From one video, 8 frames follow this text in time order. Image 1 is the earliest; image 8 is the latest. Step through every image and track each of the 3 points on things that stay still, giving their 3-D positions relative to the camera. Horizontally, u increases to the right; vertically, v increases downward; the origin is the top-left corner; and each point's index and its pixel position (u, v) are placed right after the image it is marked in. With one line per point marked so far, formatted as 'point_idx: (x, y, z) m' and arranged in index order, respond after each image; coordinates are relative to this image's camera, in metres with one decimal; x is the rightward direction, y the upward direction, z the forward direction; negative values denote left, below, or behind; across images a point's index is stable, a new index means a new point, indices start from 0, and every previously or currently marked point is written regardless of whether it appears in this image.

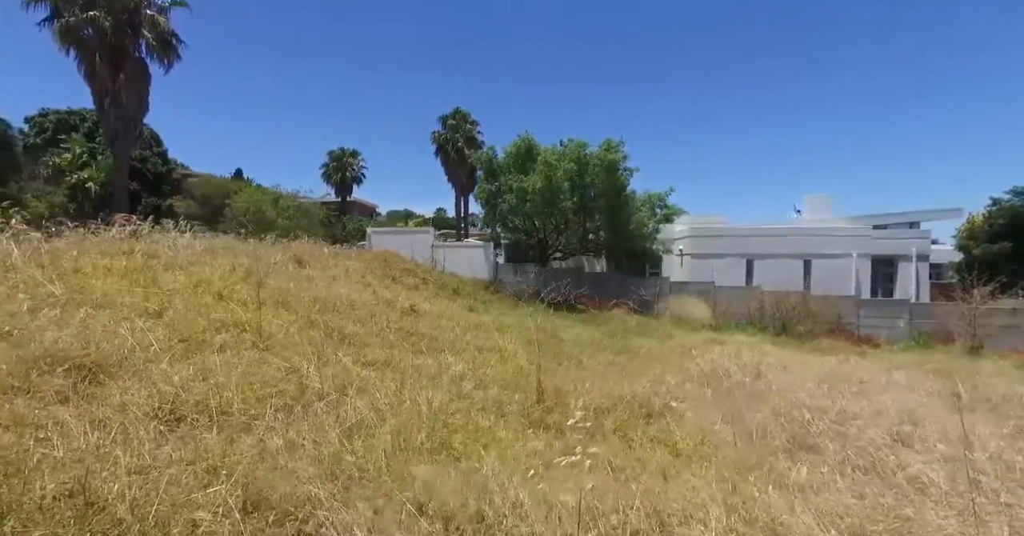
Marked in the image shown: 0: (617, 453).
0: (+0.6, -1.1, +3.3) m
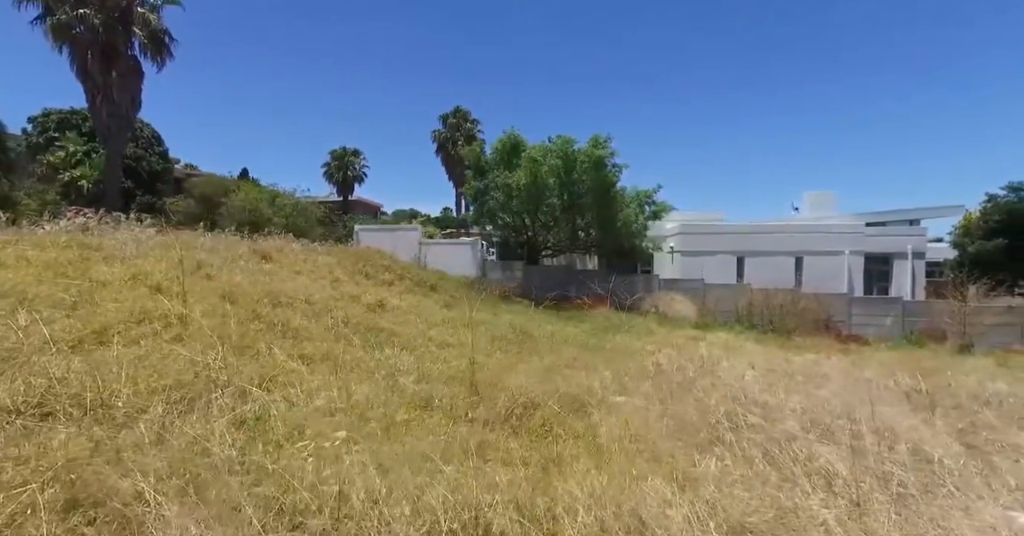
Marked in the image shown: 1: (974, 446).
0: (+0.1, -1.1, +3.3) m
1: (+3.8, -1.5, +4.6) m
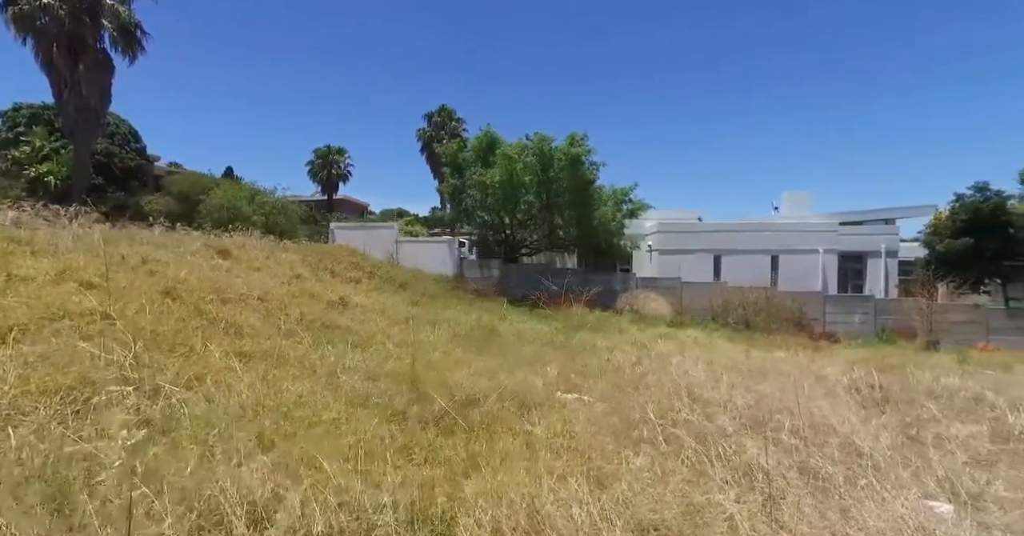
0: (-0.4, -1.1, +3.2) m
1: (+3.4, -1.5, +4.6) m
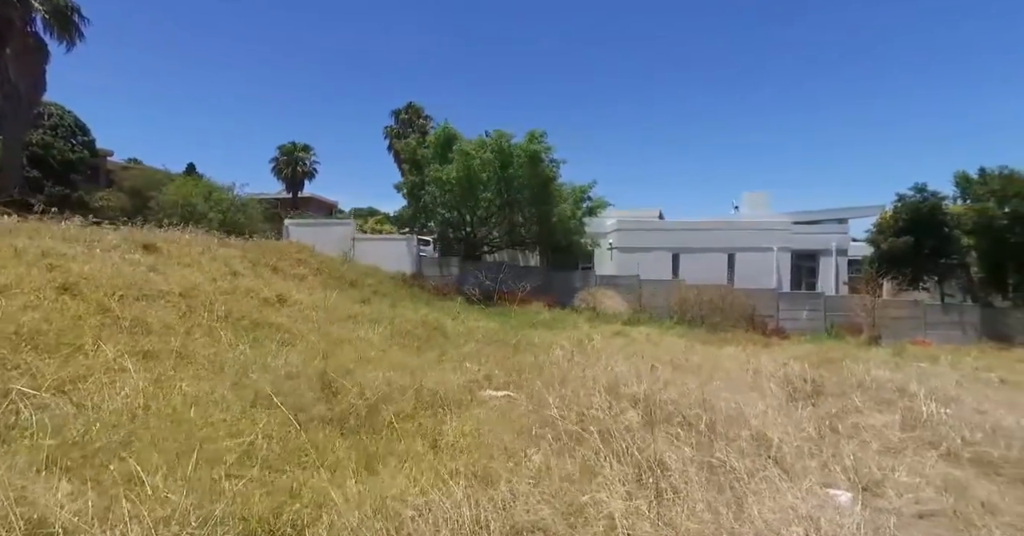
0: (-0.9, -1.0, +3.1) m
1: (+2.7, -1.4, +4.7) m
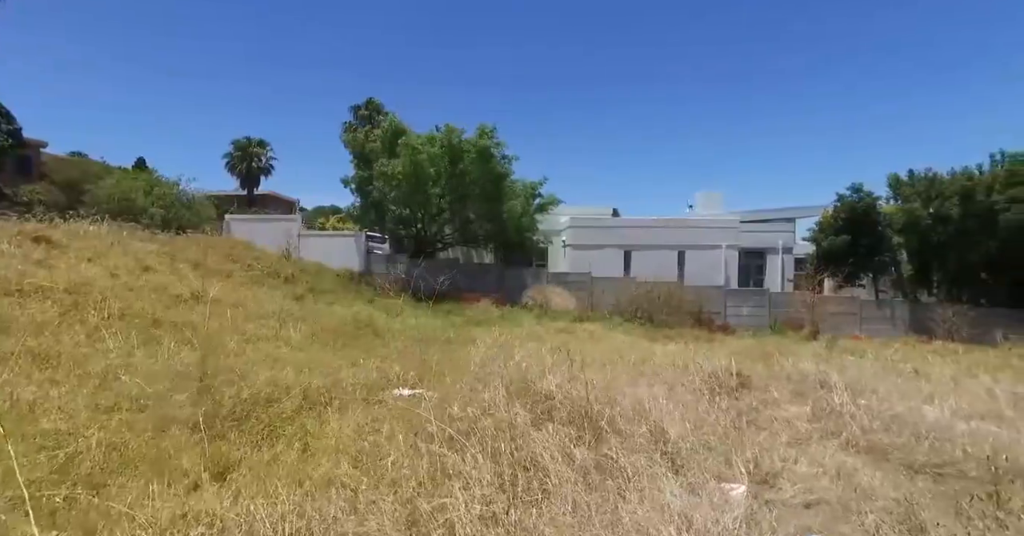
0: (-1.6, -0.9, +2.8) m
1: (+1.9, -1.4, +4.6) m
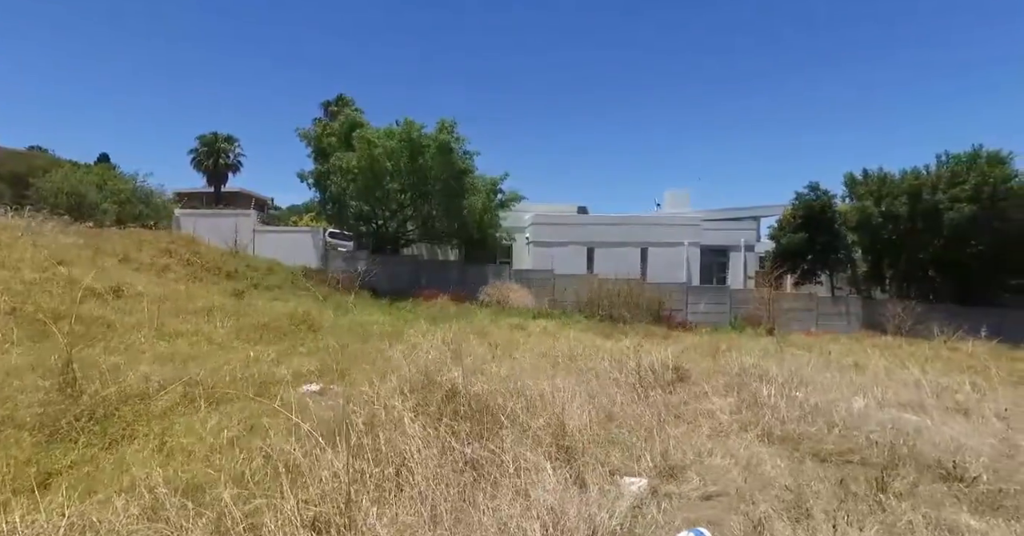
0: (-2.2, -0.9, +2.5) m
1: (+1.2, -1.3, +4.5) m
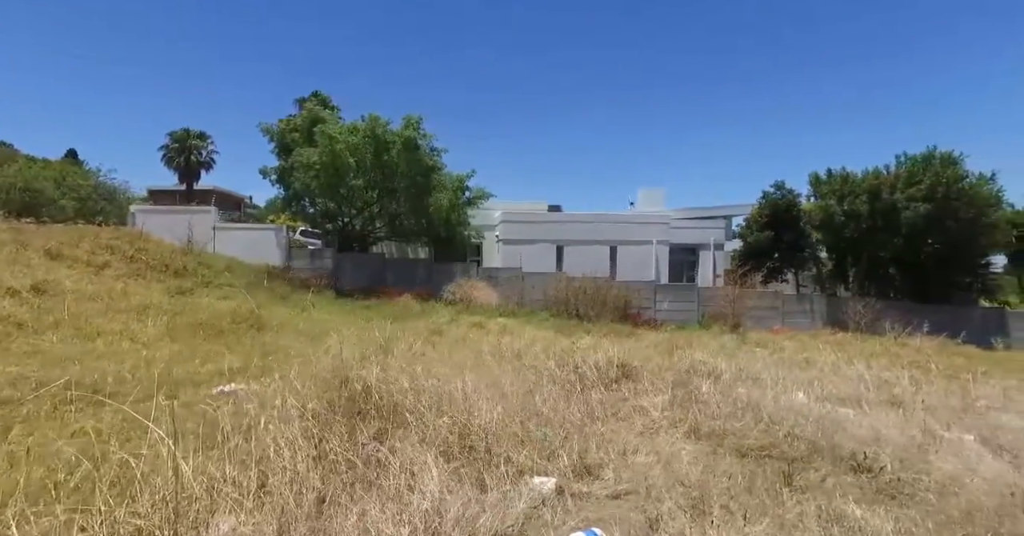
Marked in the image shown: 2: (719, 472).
0: (-2.8, -0.8, +2.3) m
1: (+0.5, -1.2, +4.4) m
2: (+1.3, -1.3, +3.4) m
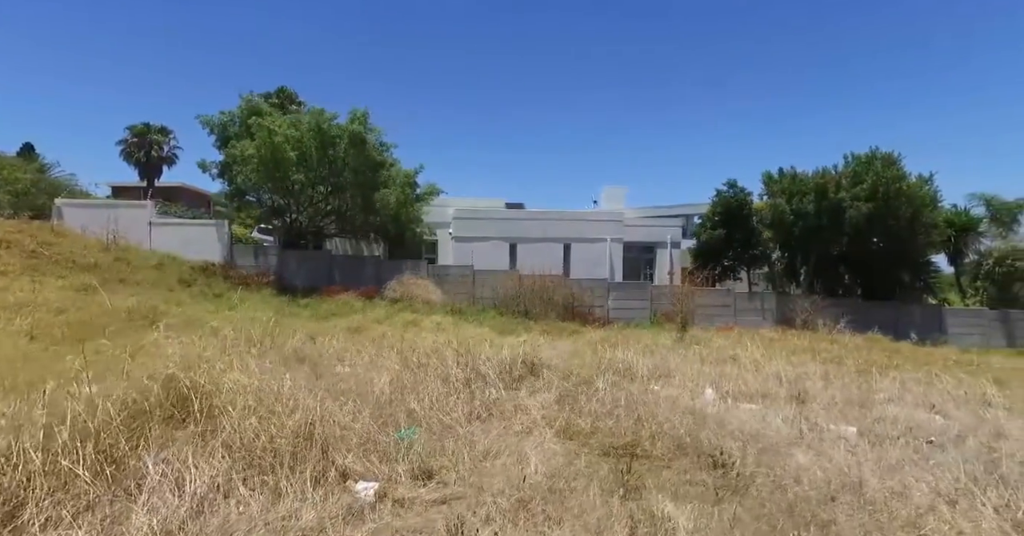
0: (-3.7, -0.7, +1.8) m
1: (-0.5, -1.2, +4.2) m
2: (+0.3, -1.2, +3.2) m
